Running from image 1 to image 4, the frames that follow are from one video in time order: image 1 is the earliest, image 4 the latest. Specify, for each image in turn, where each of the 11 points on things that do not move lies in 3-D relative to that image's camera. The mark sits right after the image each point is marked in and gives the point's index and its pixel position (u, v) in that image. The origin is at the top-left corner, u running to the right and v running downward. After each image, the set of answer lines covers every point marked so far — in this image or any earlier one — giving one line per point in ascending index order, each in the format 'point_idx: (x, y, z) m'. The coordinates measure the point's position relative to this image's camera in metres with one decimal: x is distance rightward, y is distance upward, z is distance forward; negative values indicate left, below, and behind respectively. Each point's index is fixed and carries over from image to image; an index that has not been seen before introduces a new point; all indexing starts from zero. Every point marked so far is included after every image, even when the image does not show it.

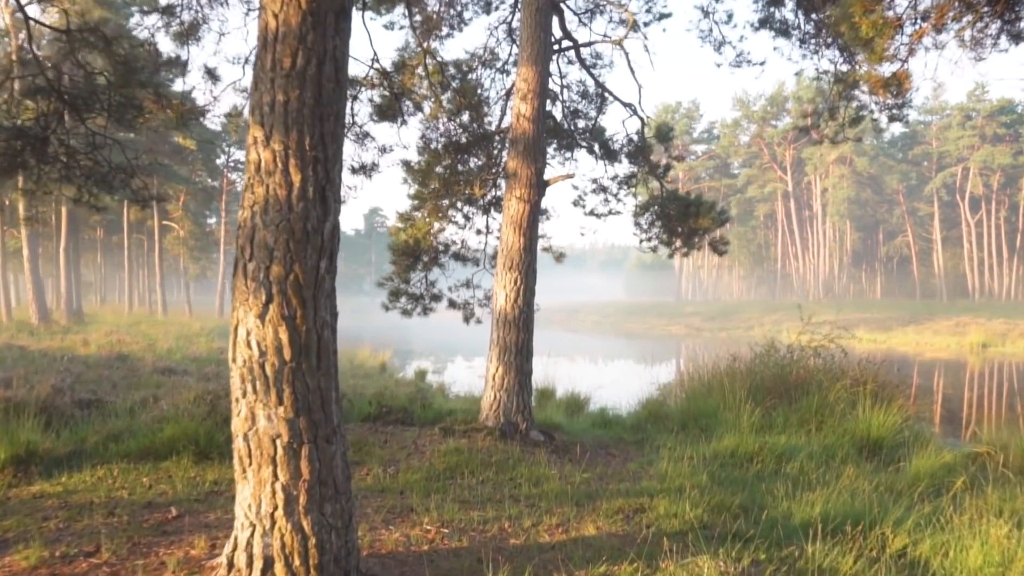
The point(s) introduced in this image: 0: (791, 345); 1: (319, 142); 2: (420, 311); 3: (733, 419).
0: (+3.9, -0.8, +10.5) m
1: (-0.8, +0.6, +3.0) m
2: (-1.1, -0.3, +8.8) m
3: (+2.5, -1.5, +8.4) m
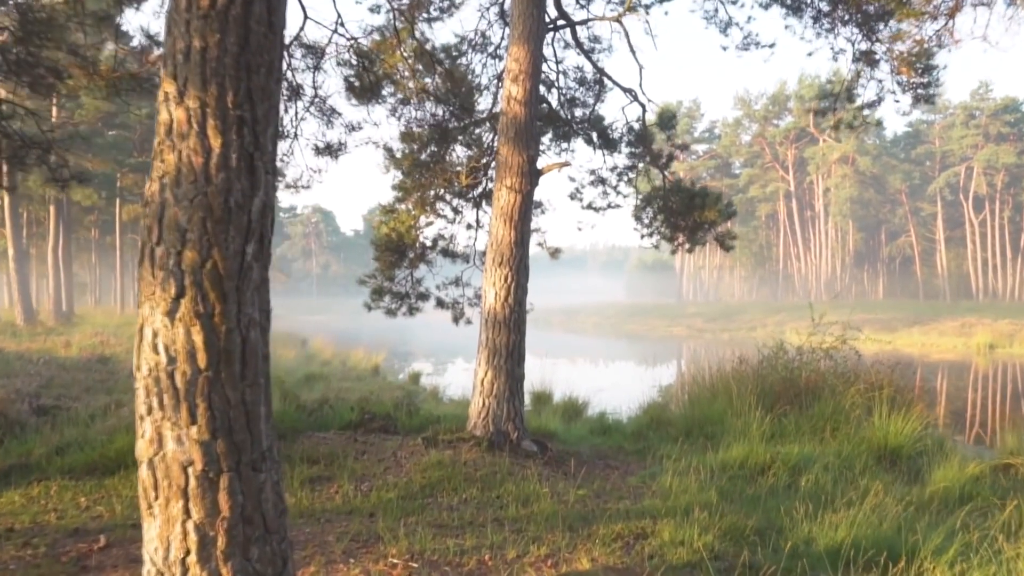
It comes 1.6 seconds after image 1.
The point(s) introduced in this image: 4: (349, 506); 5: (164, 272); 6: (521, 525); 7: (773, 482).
0: (+3.8, -0.8, +10.0) m
1: (-0.9, +0.6, +2.4) m
2: (-1.2, -0.3, +8.3) m
3: (+2.4, -1.4, +7.8) m
4: (-1.0, -1.3, +4.5) m
5: (-1.1, 0.0, +2.4) m
6: (0.0, -1.3, +4.3) m
7: (+2.1, -1.6, +6.0) m
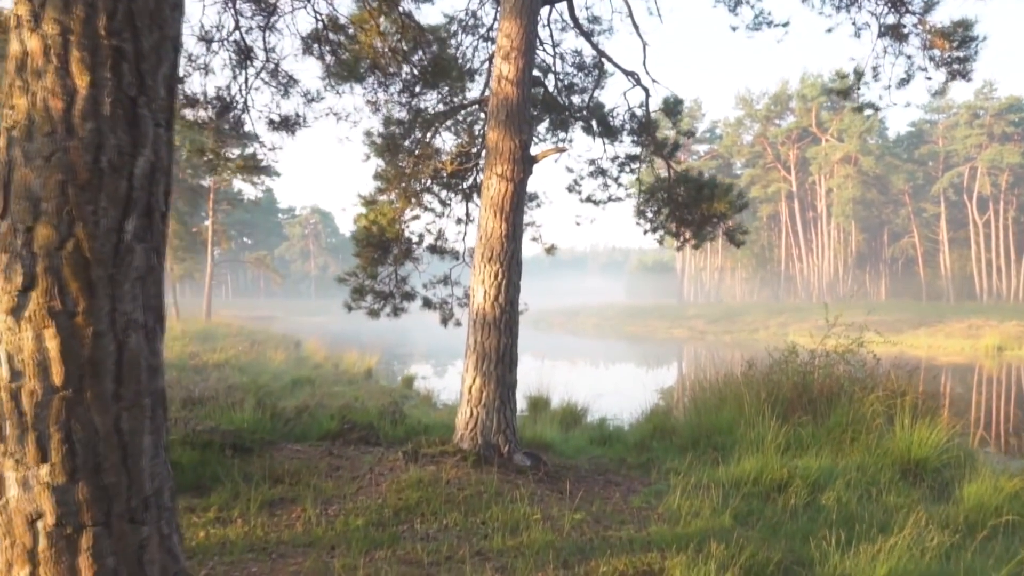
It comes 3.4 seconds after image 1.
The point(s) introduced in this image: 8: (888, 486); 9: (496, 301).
0: (+3.8, -0.8, +9.4) m
1: (-0.9, +0.6, +1.8) m
2: (-1.2, -0.2, +7.7) m
3: (+2.3, -1.4, +7.2) m
4: (-1.0, -1.3, +3.9) m
5: (-1.2, +0.1, +1.7) m
6: (0.0, -1.3, +3.7) m
7: (+2.0, -1.5, +5.4) m
8: (+3.1, -1.6, +6.2) m
9: (-0.1, -0.1, +6.0) m
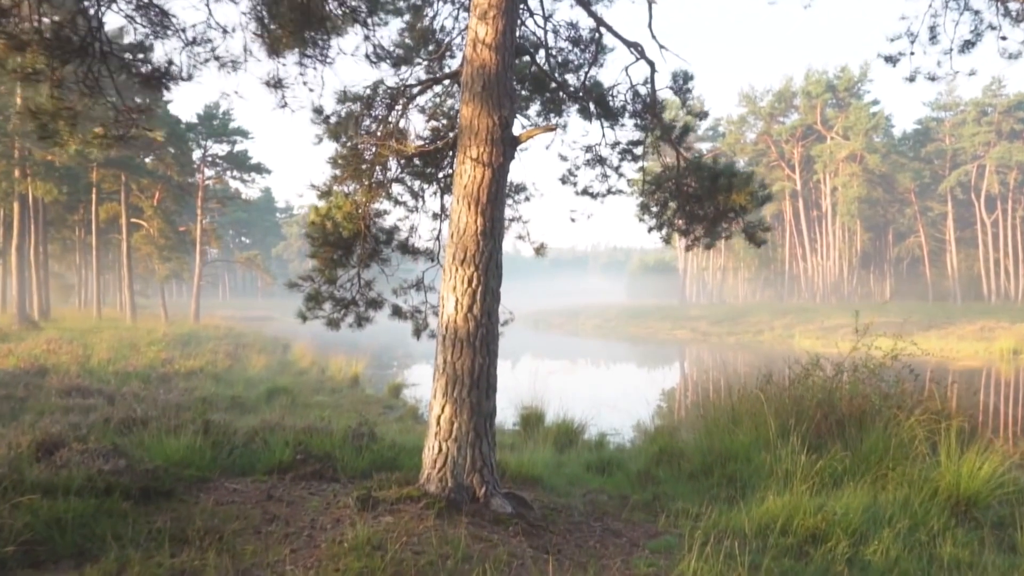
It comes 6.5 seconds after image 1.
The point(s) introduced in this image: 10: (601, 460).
0: (+3.6, -0.8, +8.3) m
1: (-1.1, +0.6, +0.8) m
2: (-1.4, -0.3, +6.6) m
3: (+2.2, -1.5, +6.1) m
4: (-1.2, -1.3, +2.8) m
5: (-1.3, 0.0, +0.7) m
6: (-0.2, -1.4, +2.6) m
7: (+1.9, -1.6, +4.4) m
8: (+2.9, -1.7, +5.1) m
9: (-0.3, -0.2, +4.9) m
10: (+0.9, -1.8, +7.7) m
